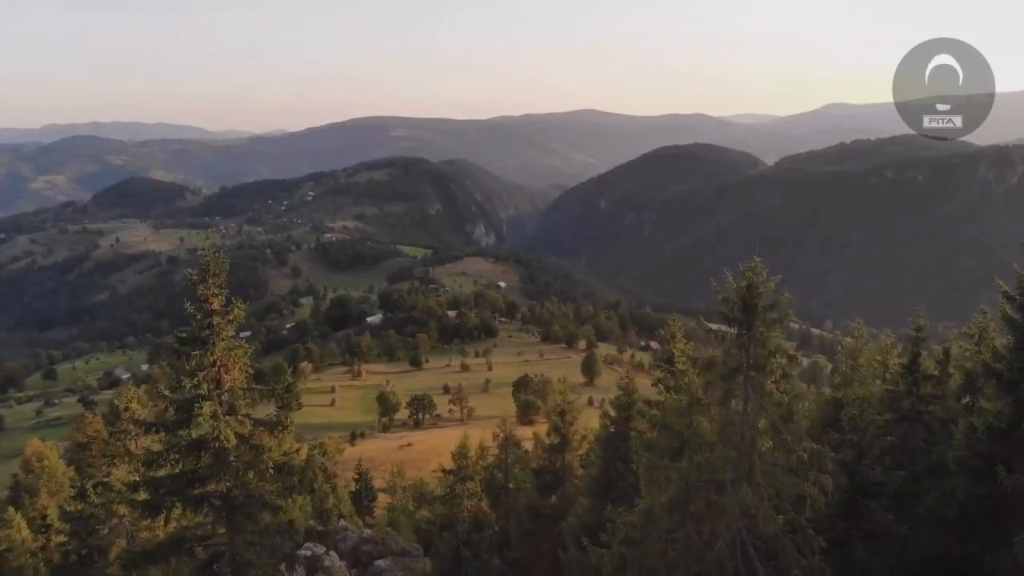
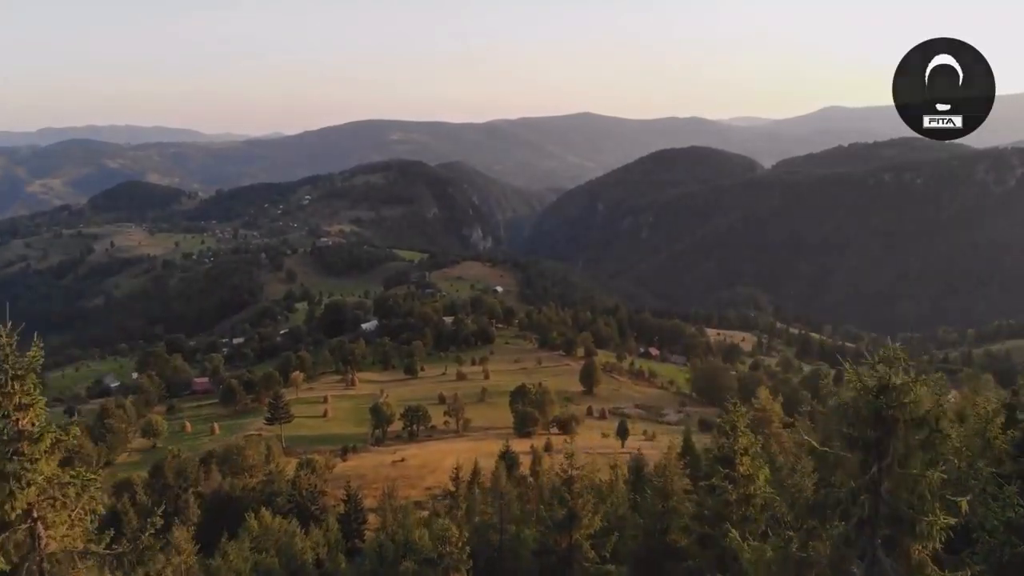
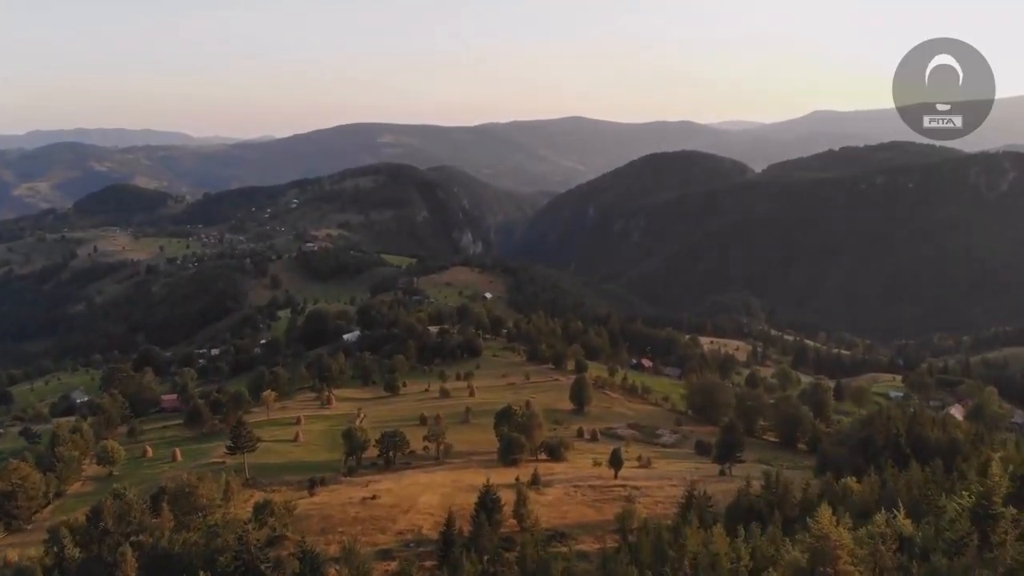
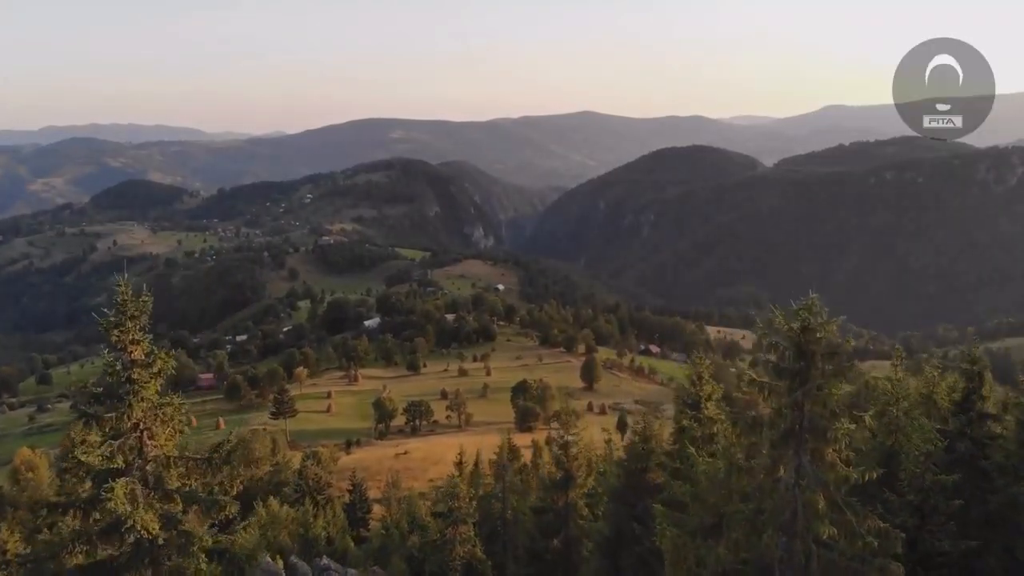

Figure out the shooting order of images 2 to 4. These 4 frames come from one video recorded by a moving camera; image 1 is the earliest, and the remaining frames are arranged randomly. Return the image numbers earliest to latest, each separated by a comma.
4, 2, 3
